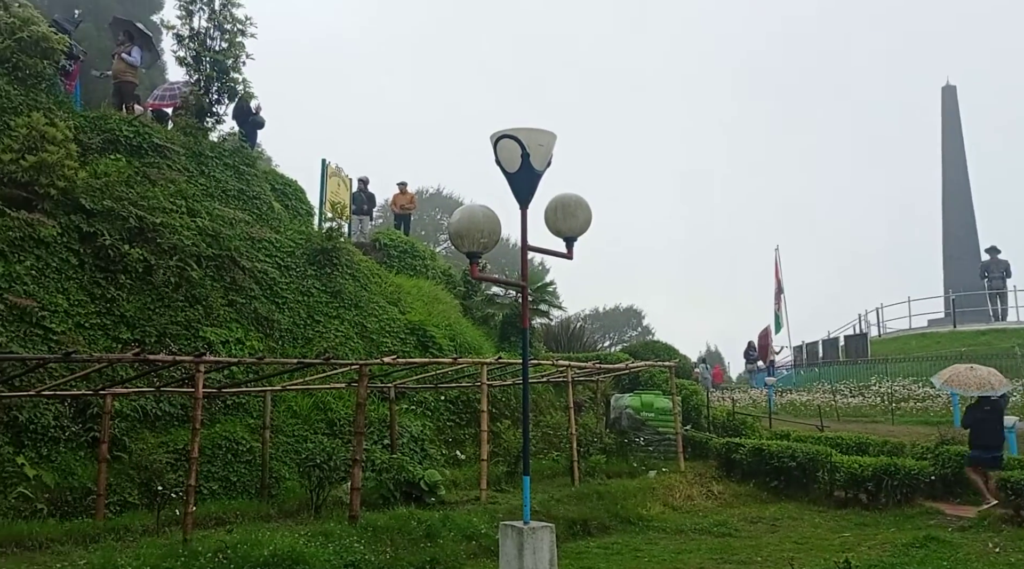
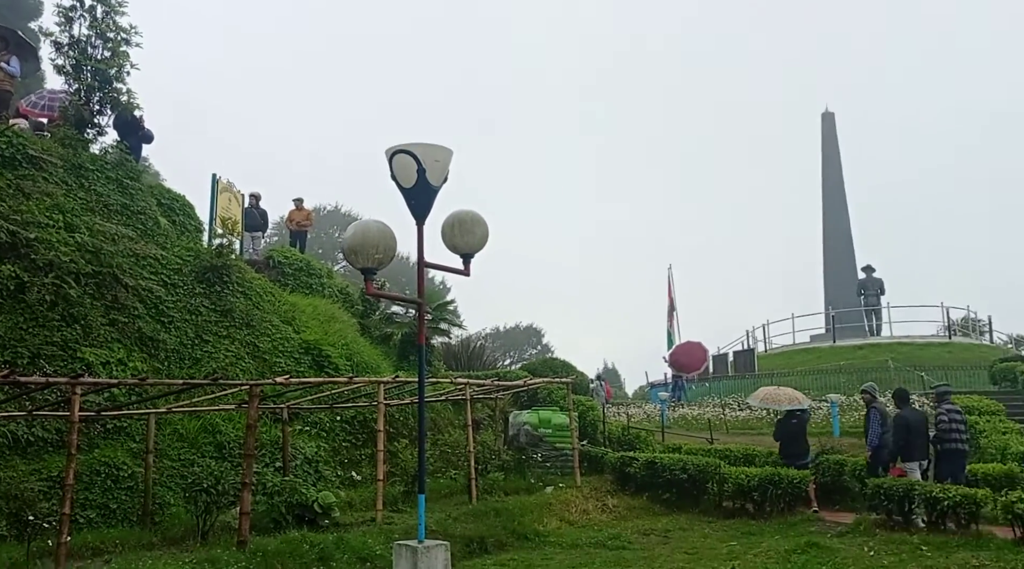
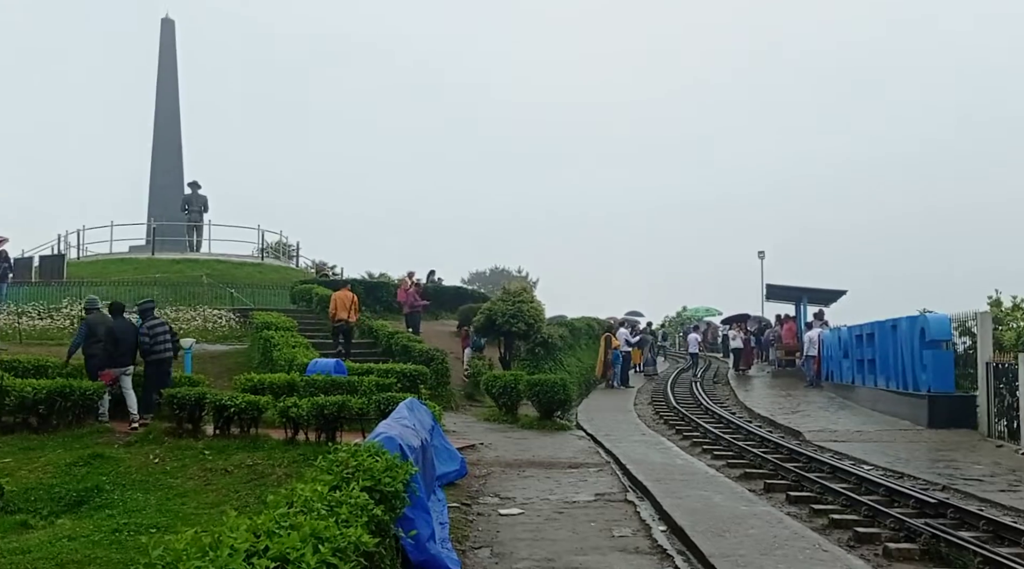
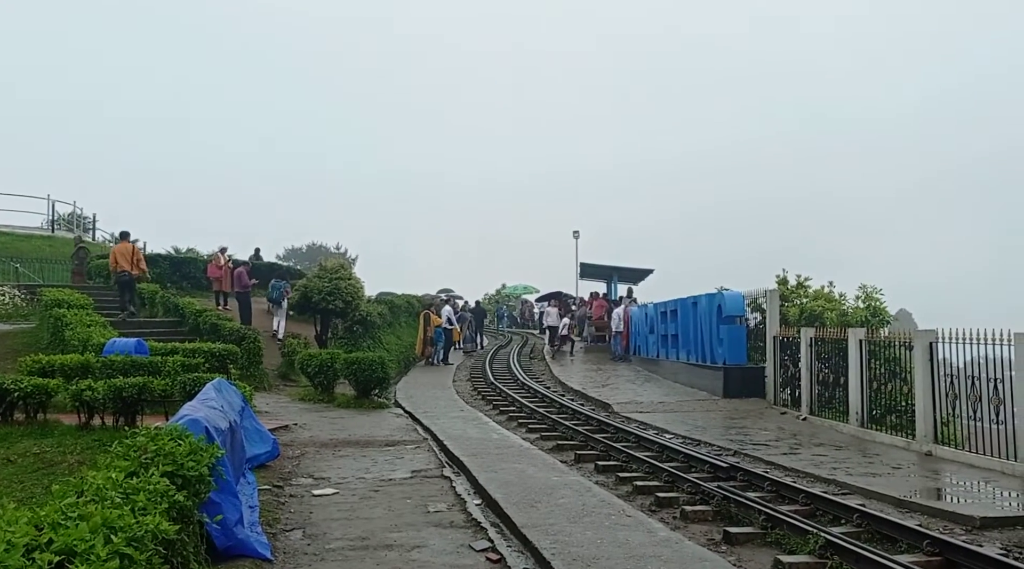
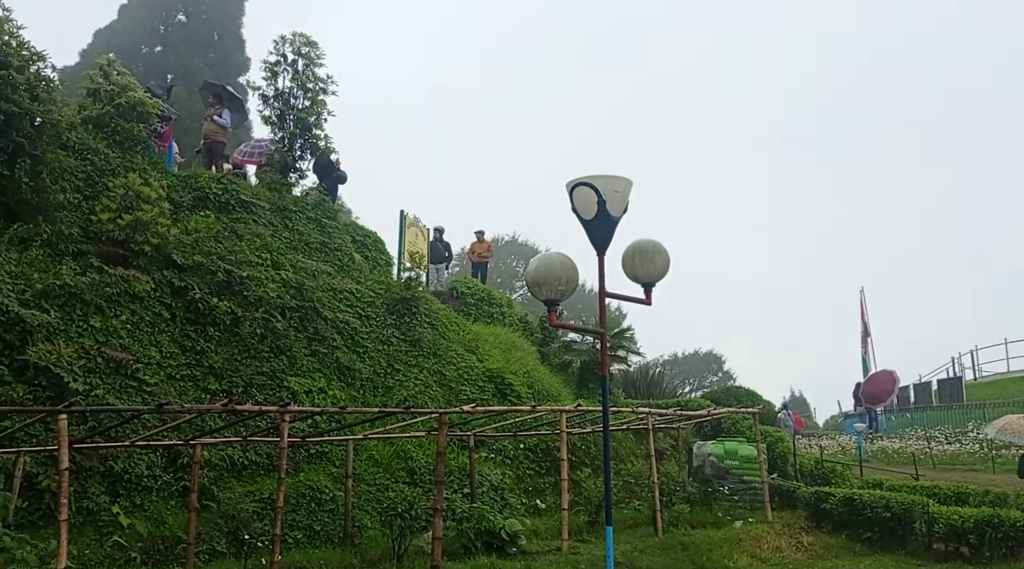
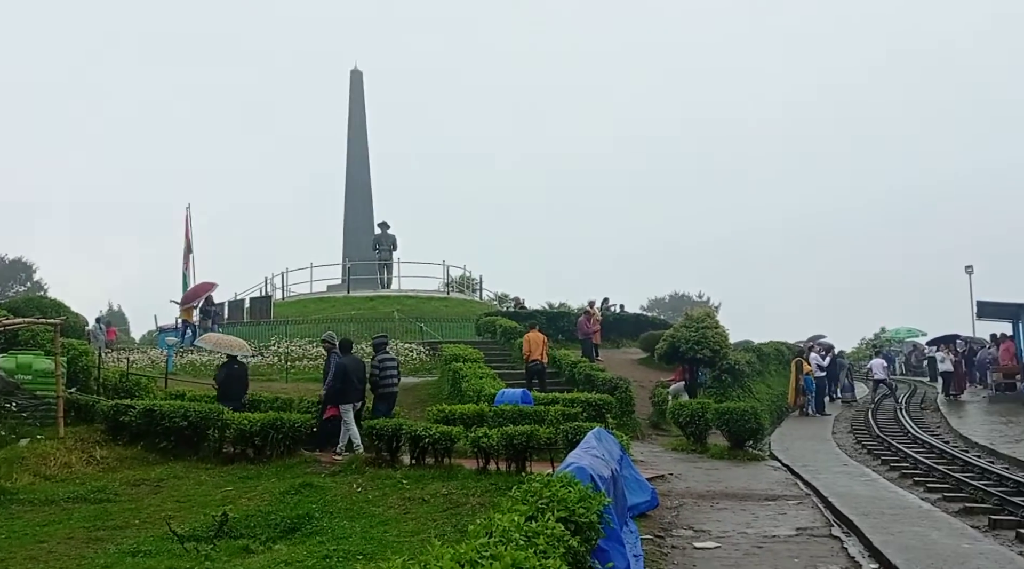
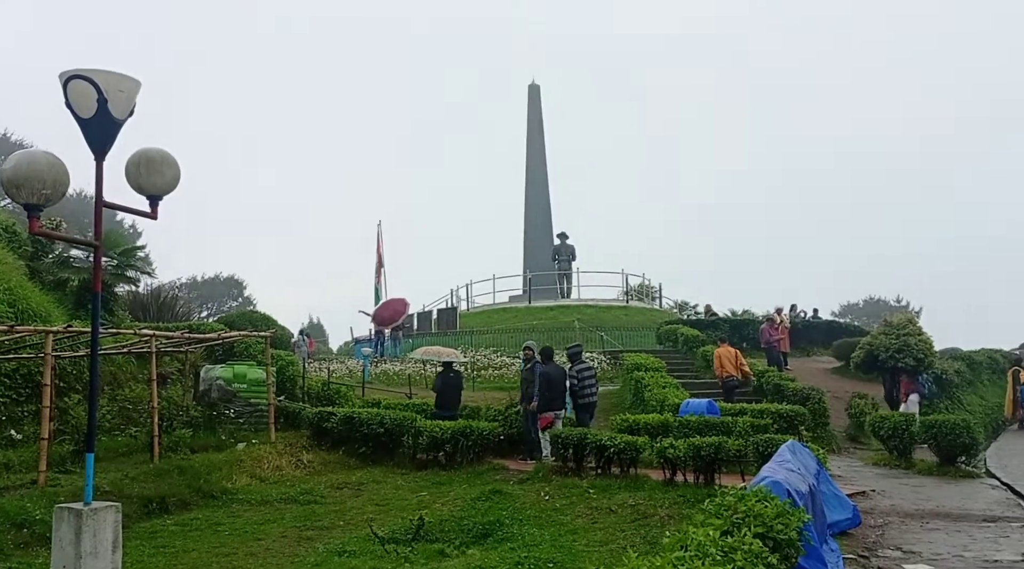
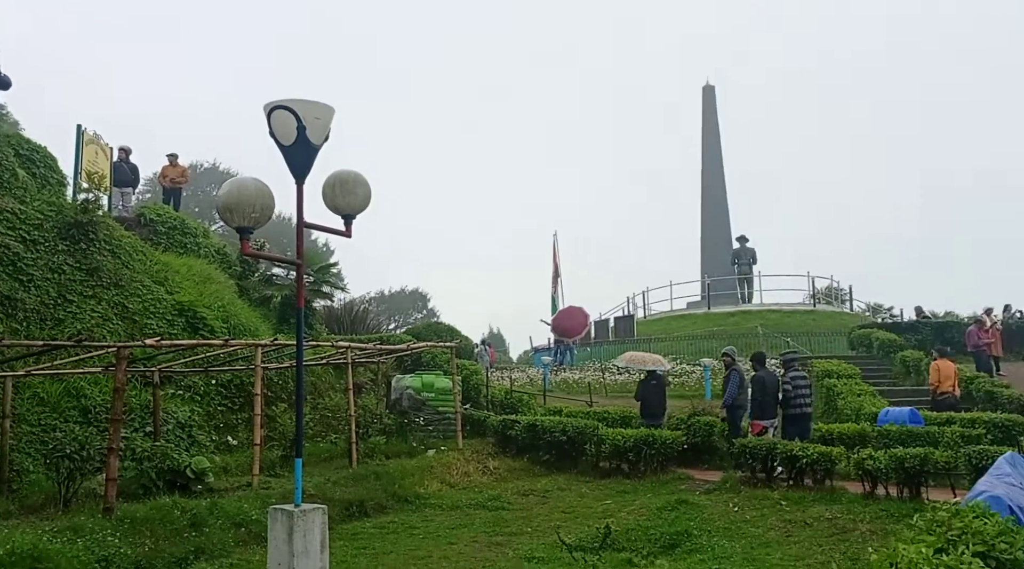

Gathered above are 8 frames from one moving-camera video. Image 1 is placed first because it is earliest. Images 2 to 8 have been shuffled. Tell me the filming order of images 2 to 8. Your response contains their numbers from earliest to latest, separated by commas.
5, 2, 8, 7, 6, 3, 4
